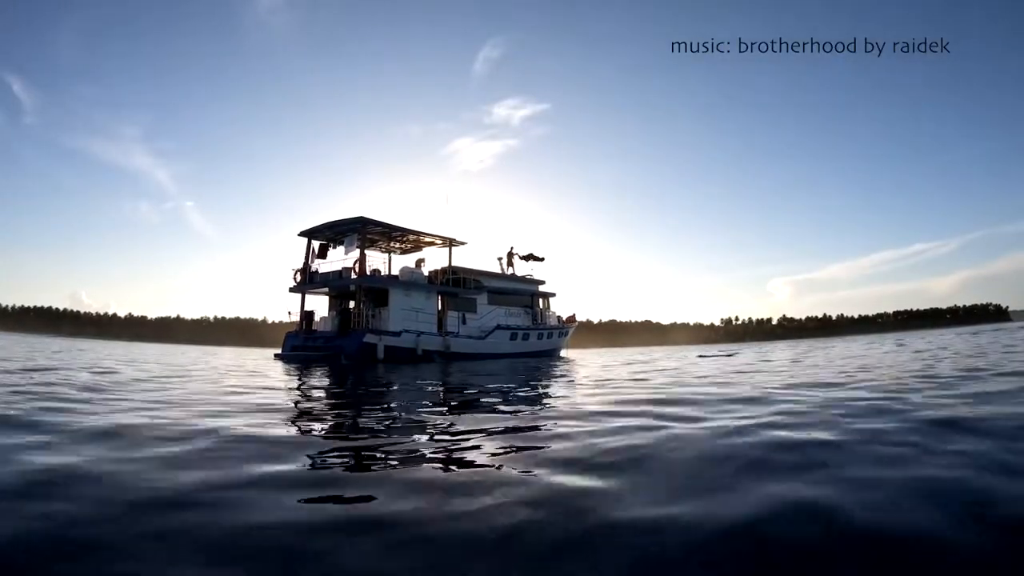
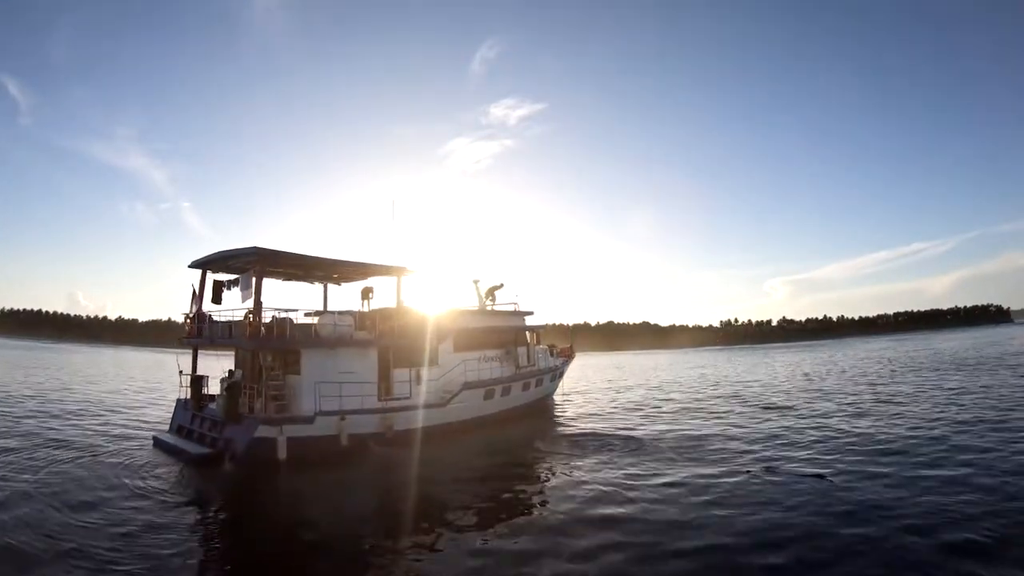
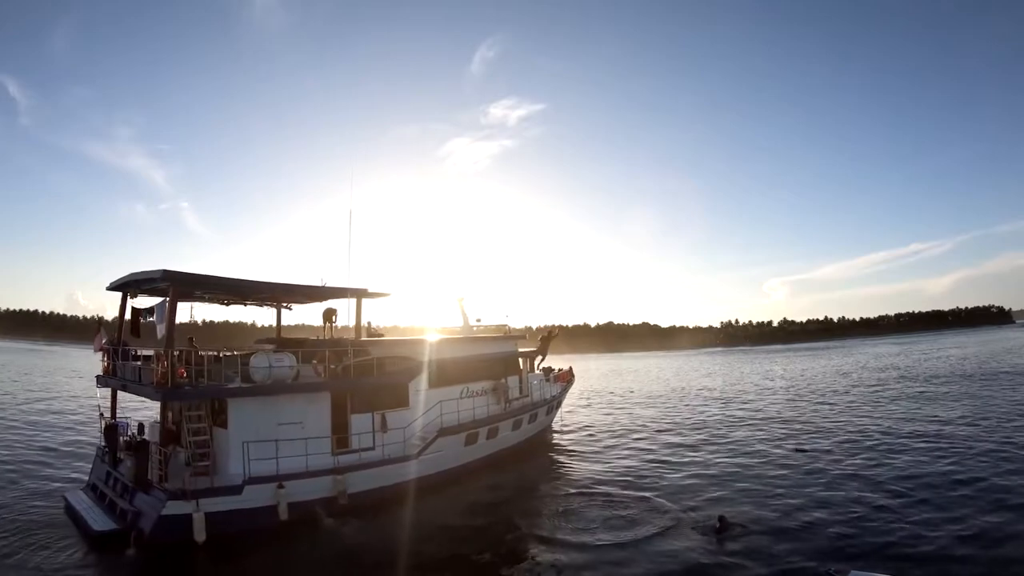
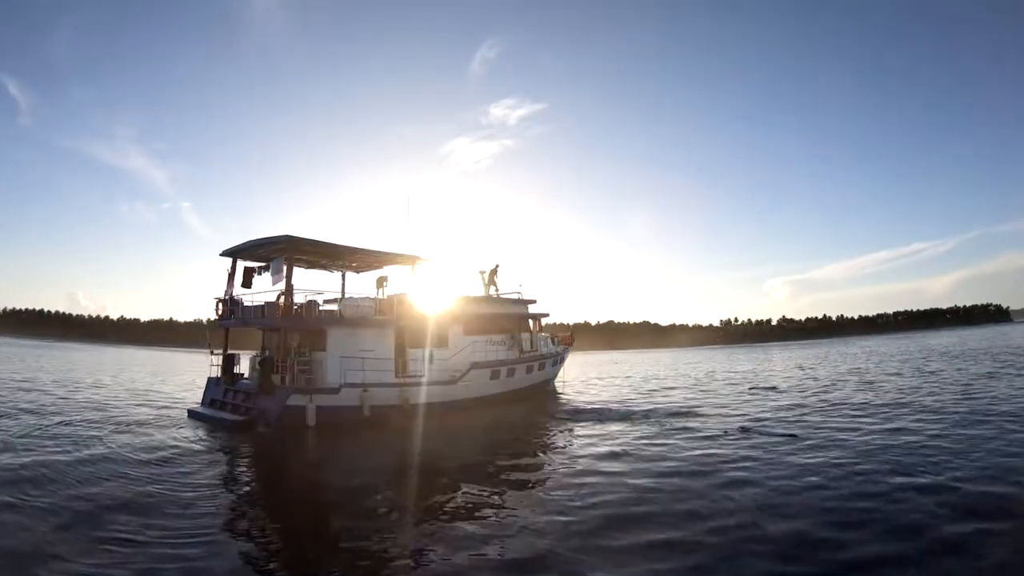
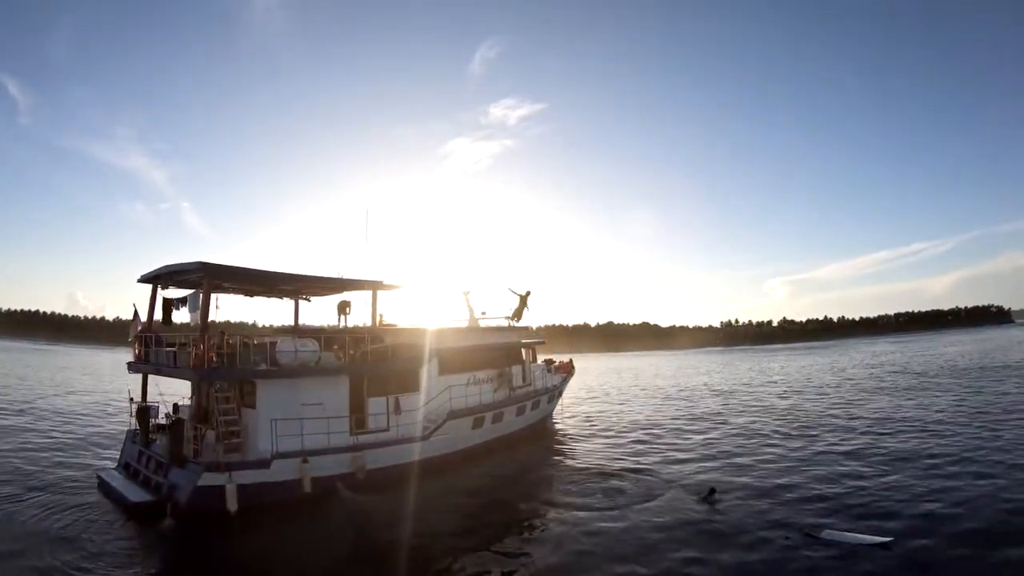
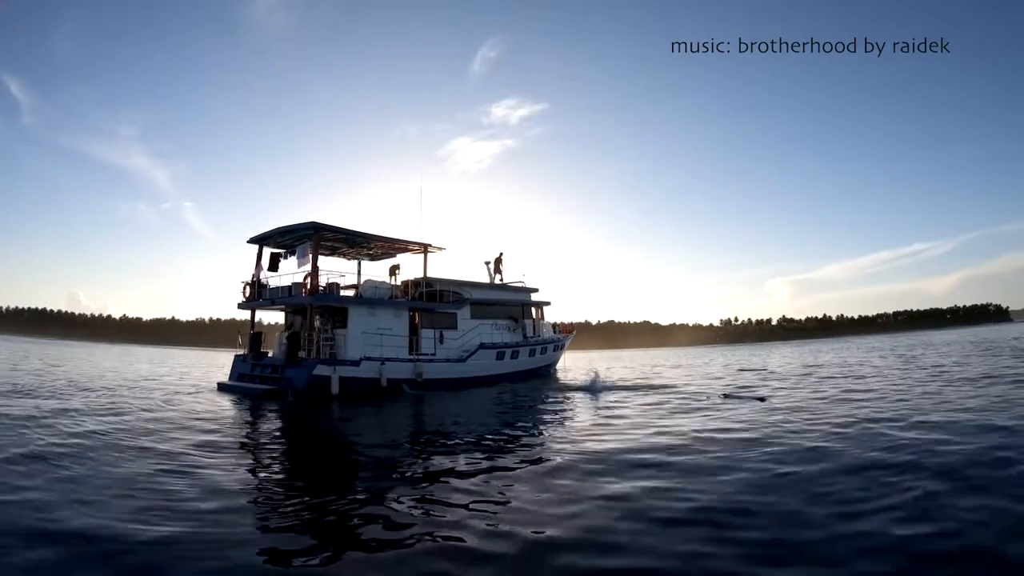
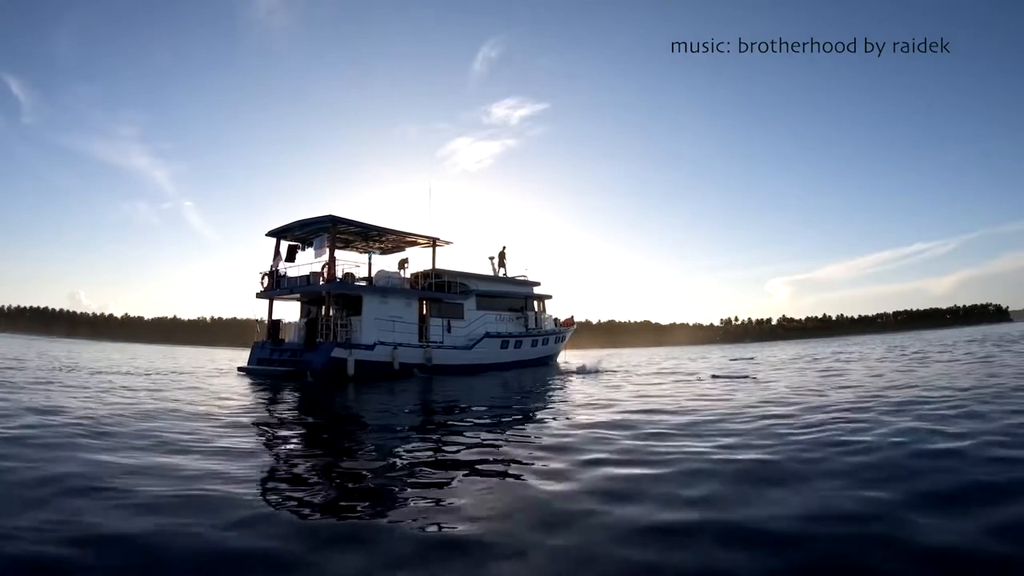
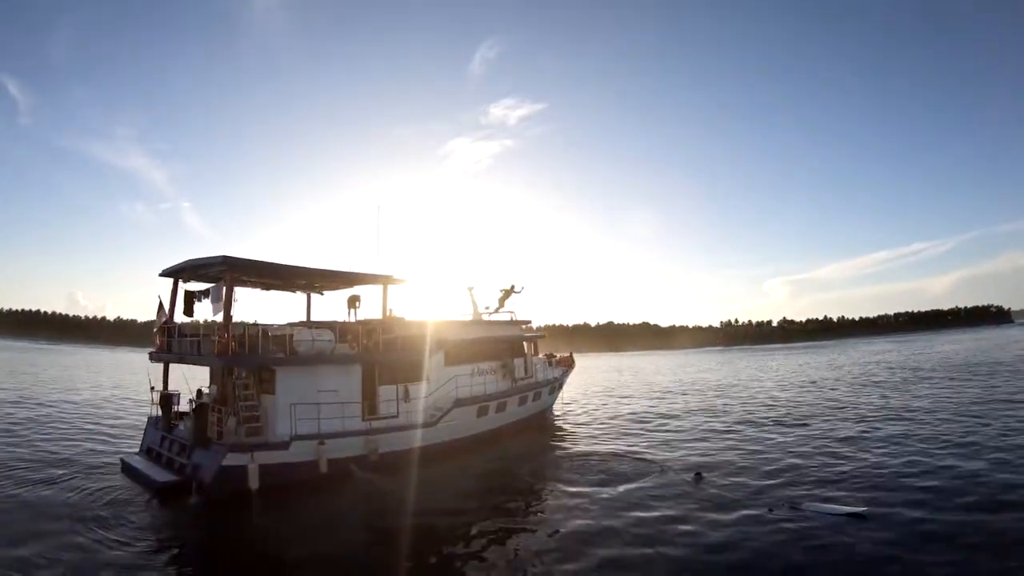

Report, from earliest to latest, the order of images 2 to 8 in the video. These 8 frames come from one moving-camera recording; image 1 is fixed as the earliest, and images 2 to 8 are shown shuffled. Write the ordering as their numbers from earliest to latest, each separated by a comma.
7, 6, 4, 2, 8, 5, 3
